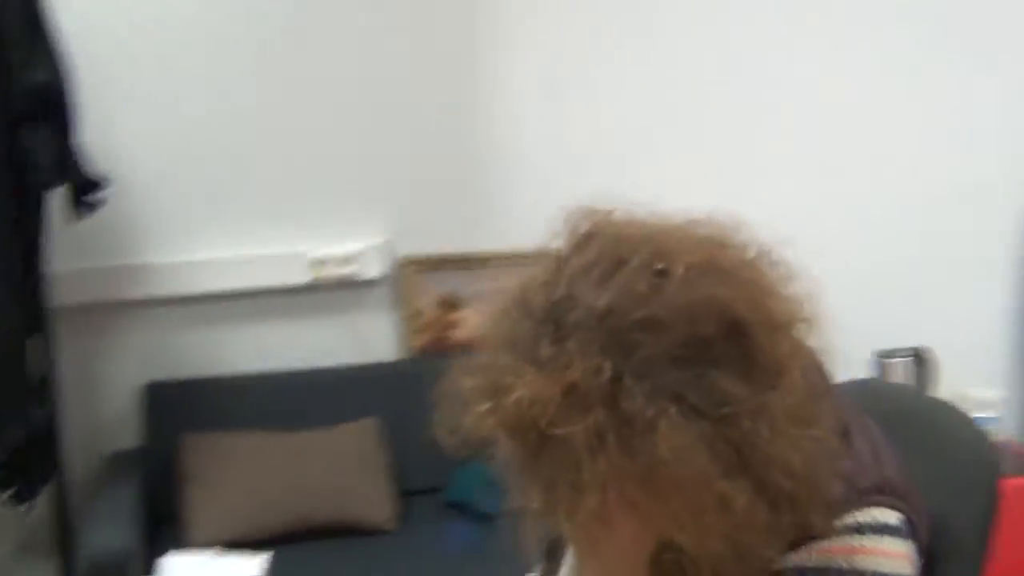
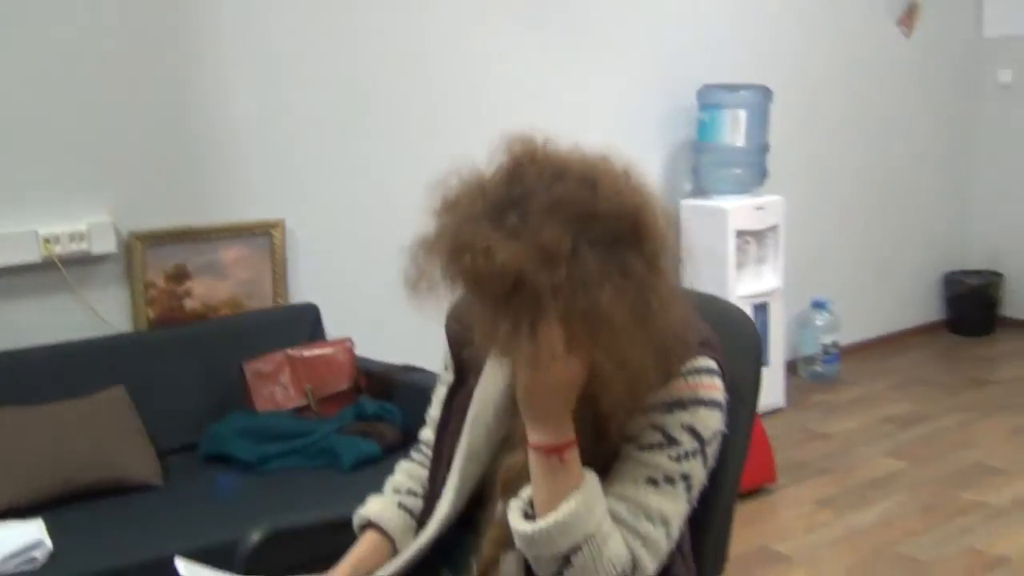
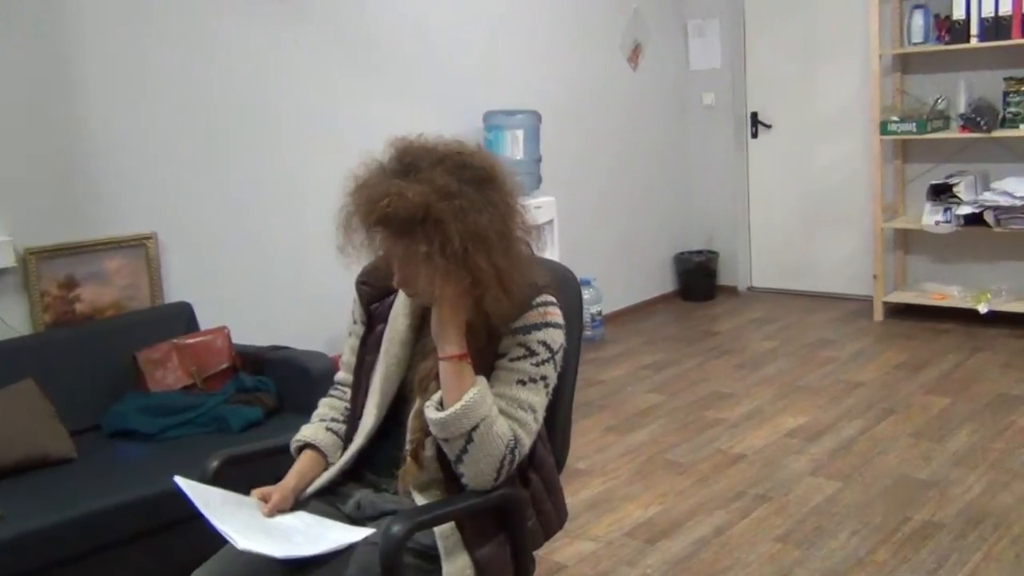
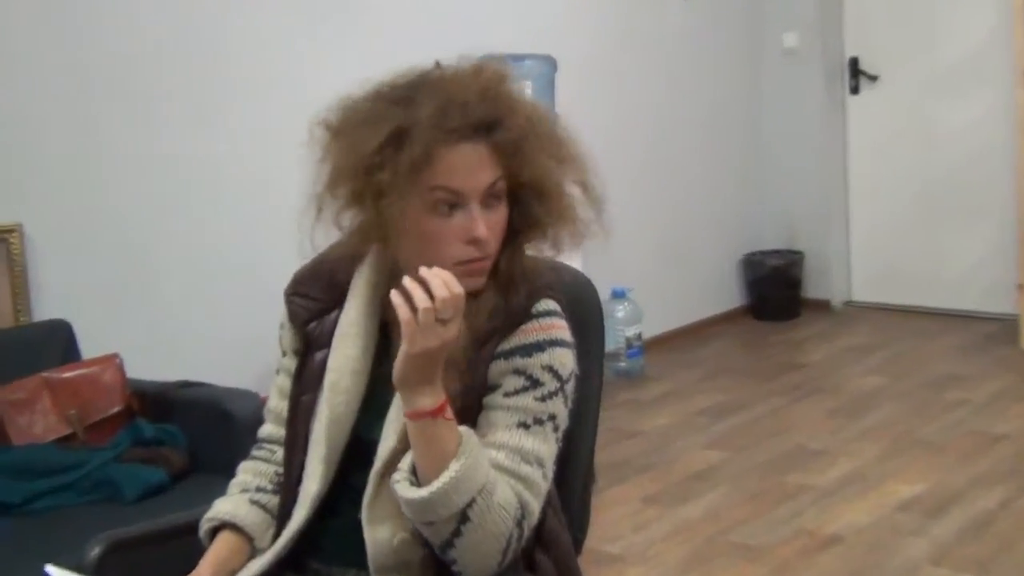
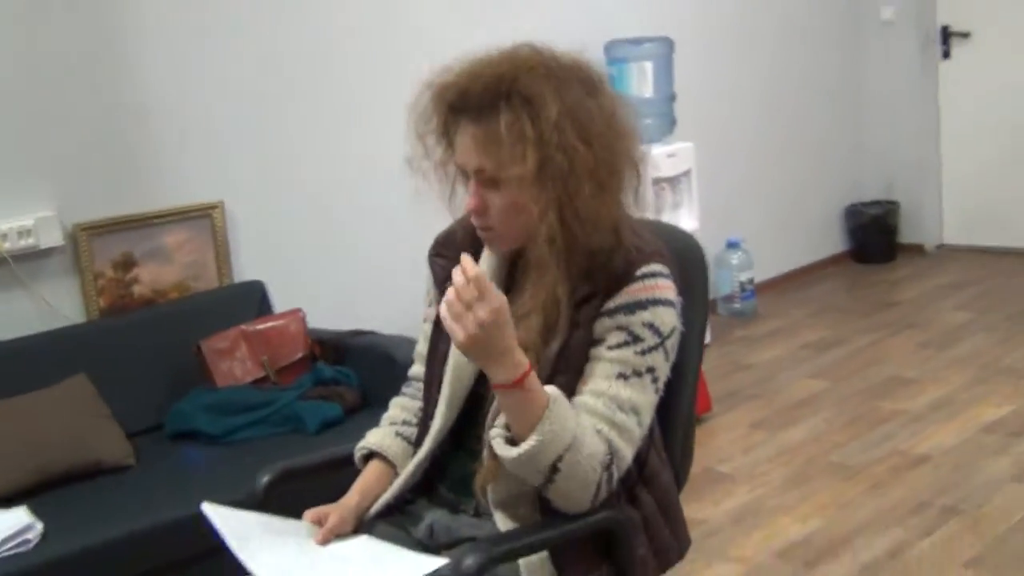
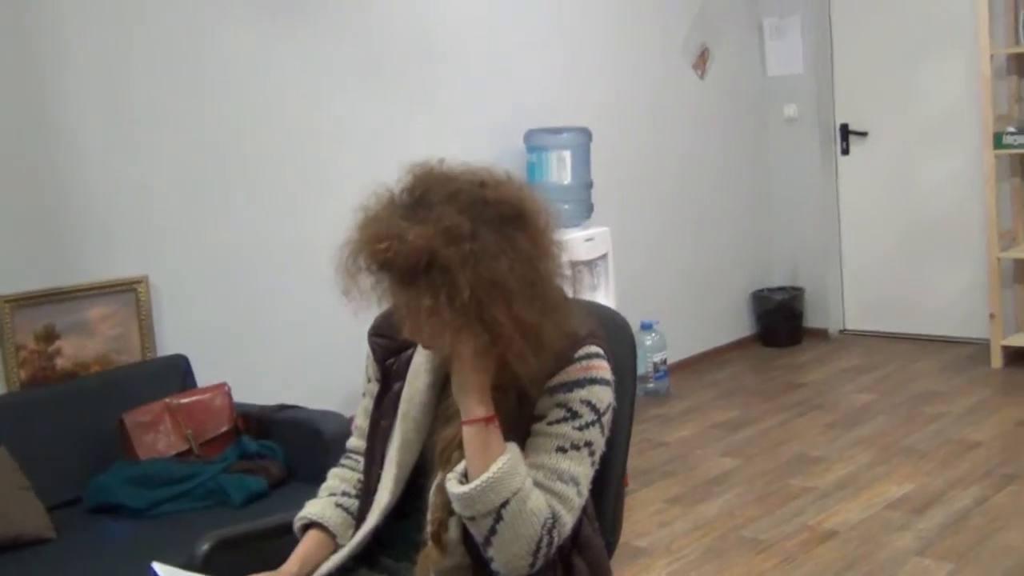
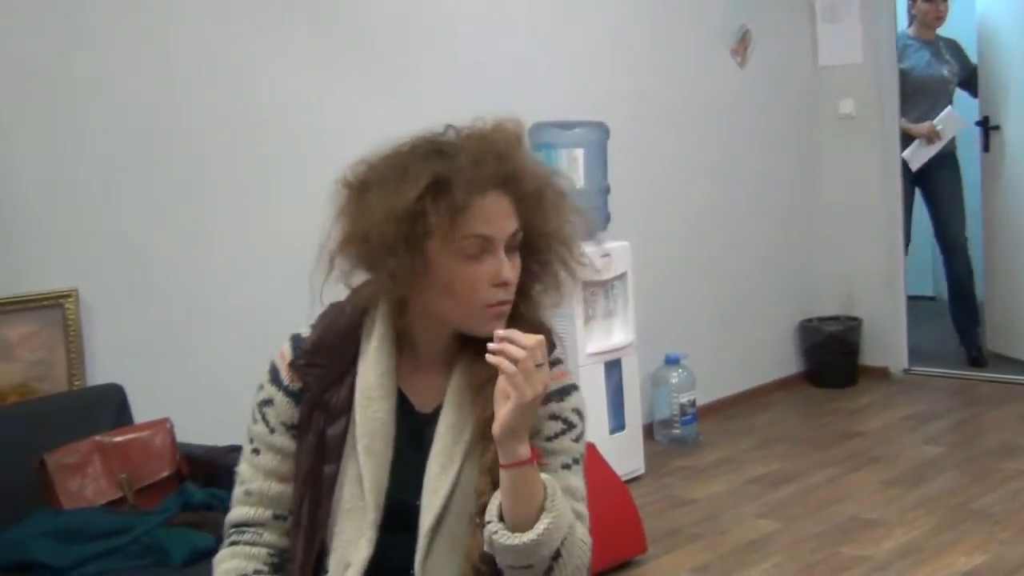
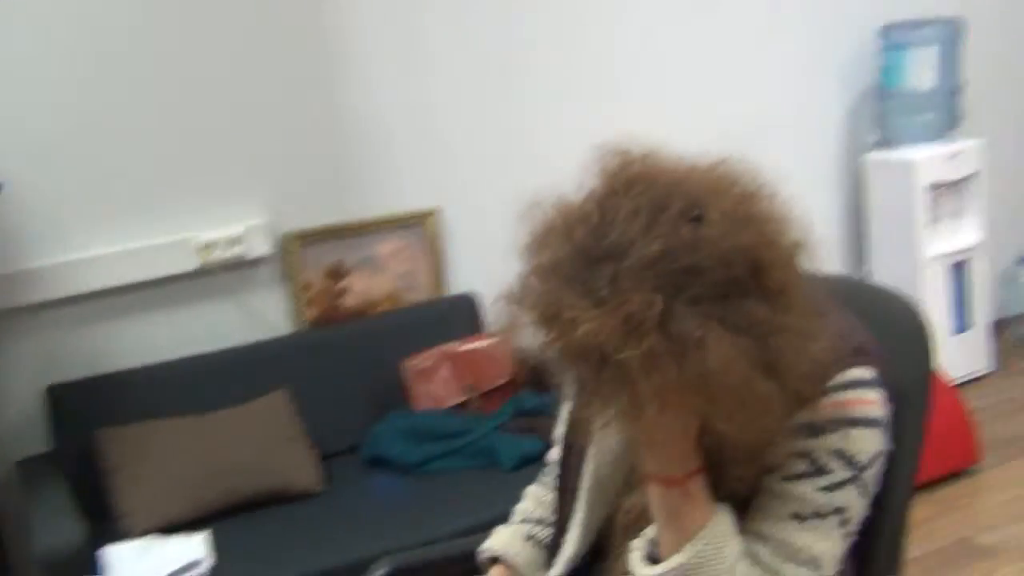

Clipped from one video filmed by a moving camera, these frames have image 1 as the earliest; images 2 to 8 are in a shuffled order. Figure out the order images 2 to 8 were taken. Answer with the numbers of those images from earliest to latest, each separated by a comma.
8, 2, 5, 6, 3, 4, 7
